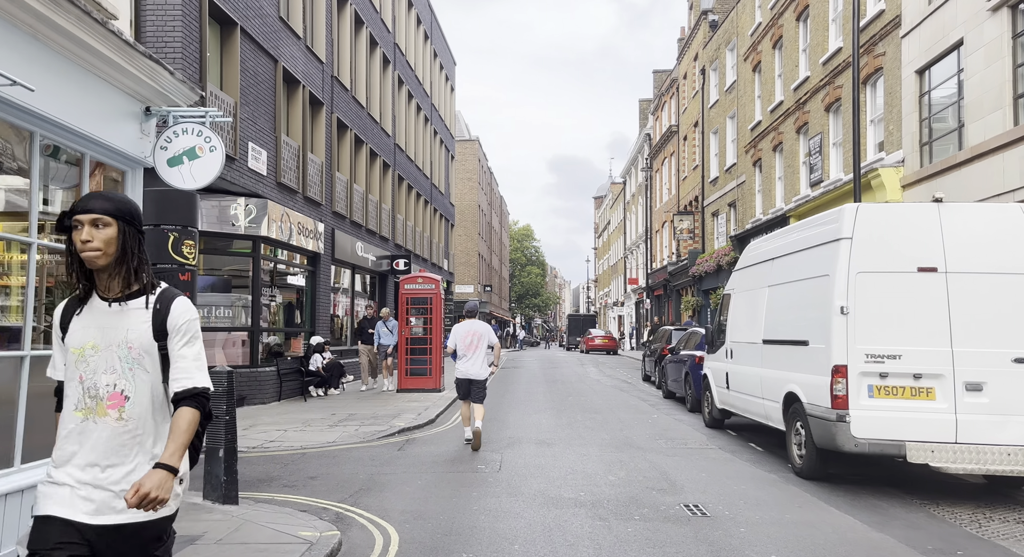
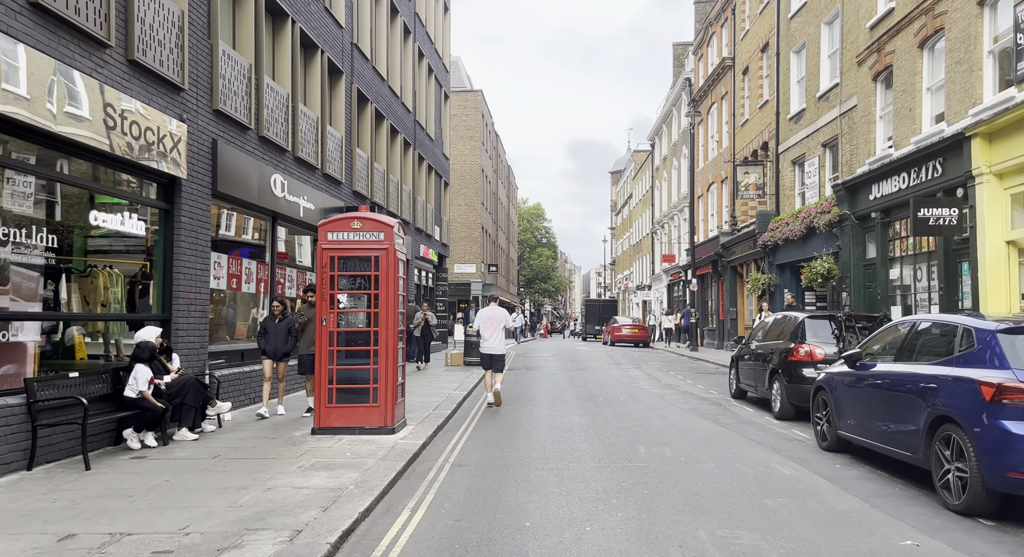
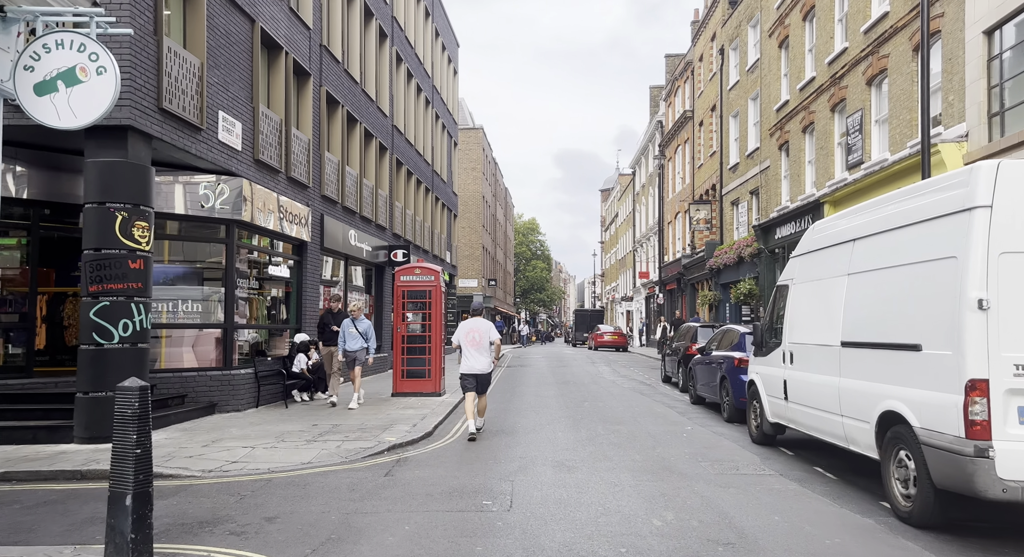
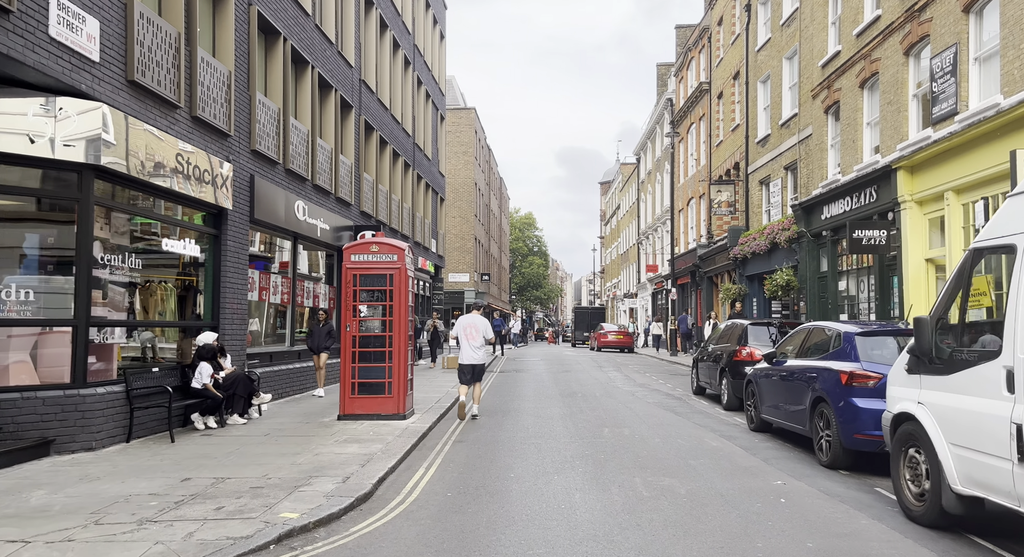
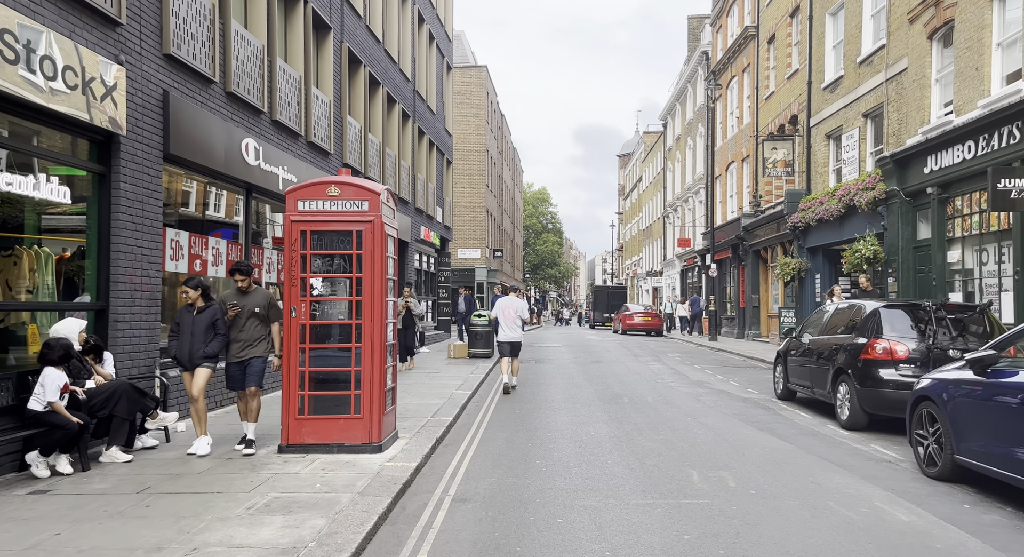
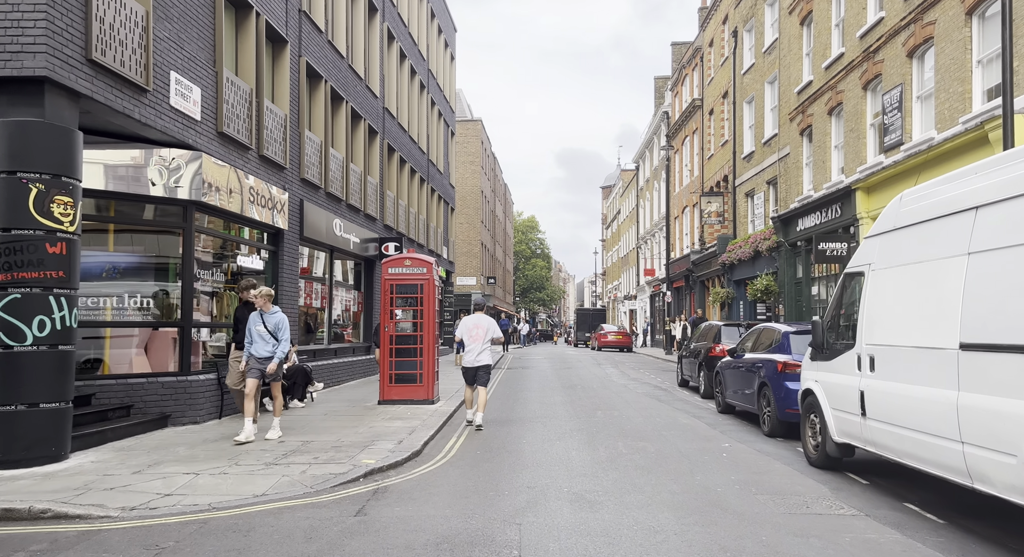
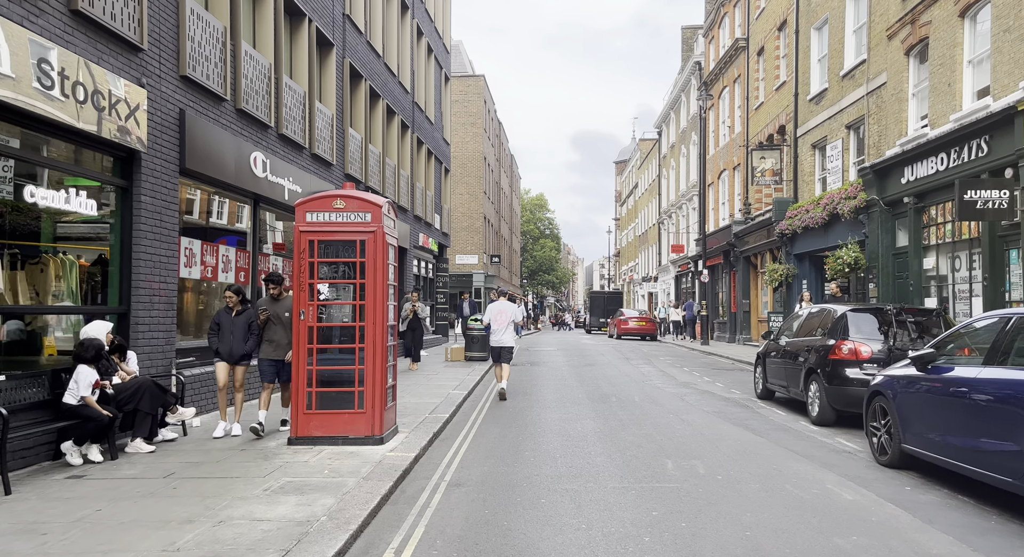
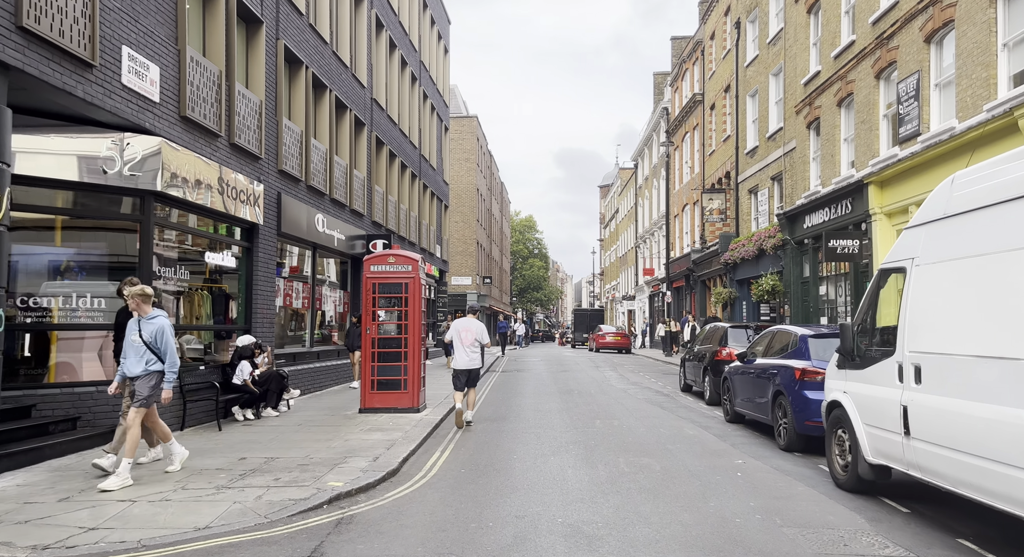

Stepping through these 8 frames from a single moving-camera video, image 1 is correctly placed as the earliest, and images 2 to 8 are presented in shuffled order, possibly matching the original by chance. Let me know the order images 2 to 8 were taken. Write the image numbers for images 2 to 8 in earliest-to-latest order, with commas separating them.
3, 6, 8, 4, 2, 7, 5
